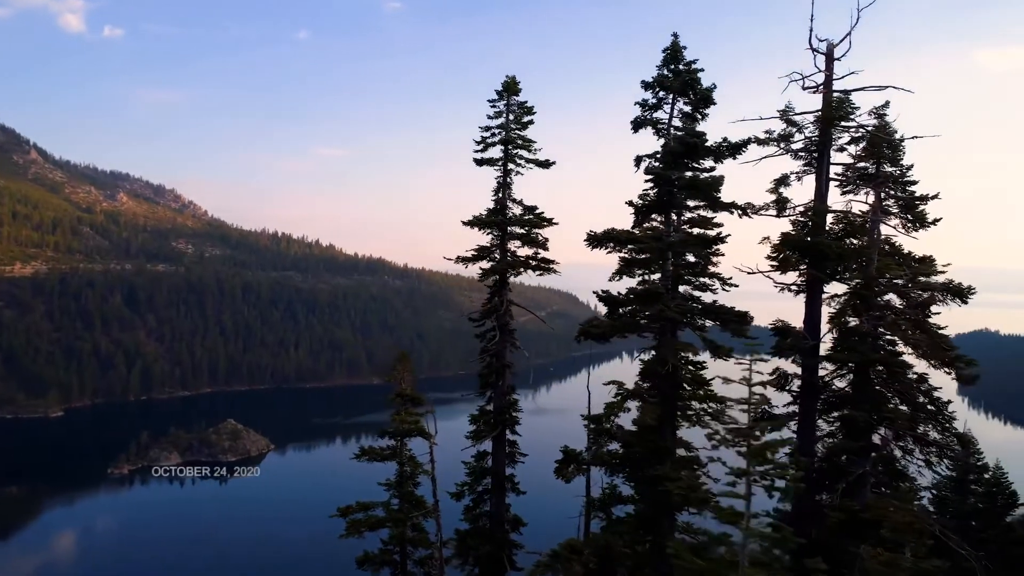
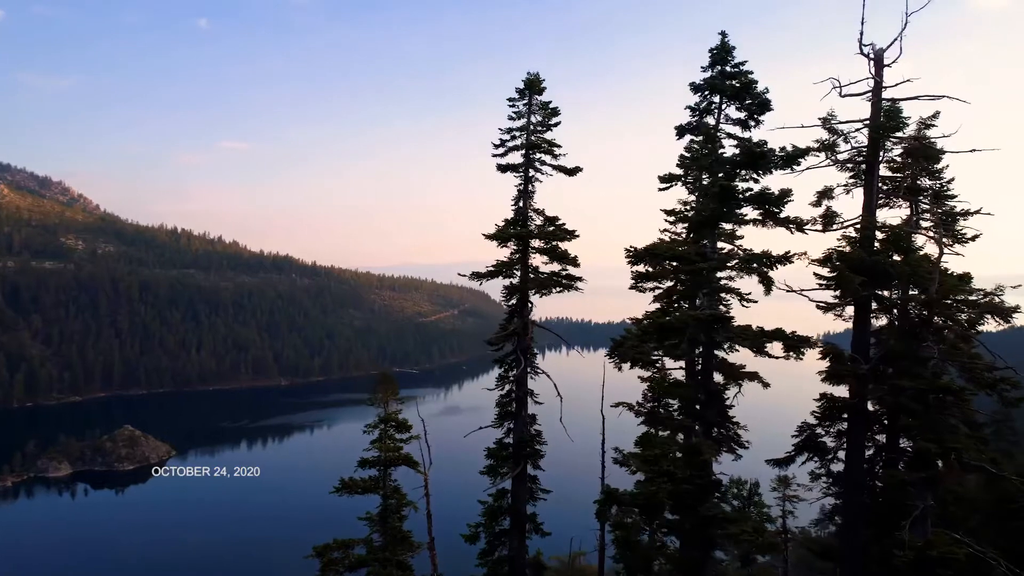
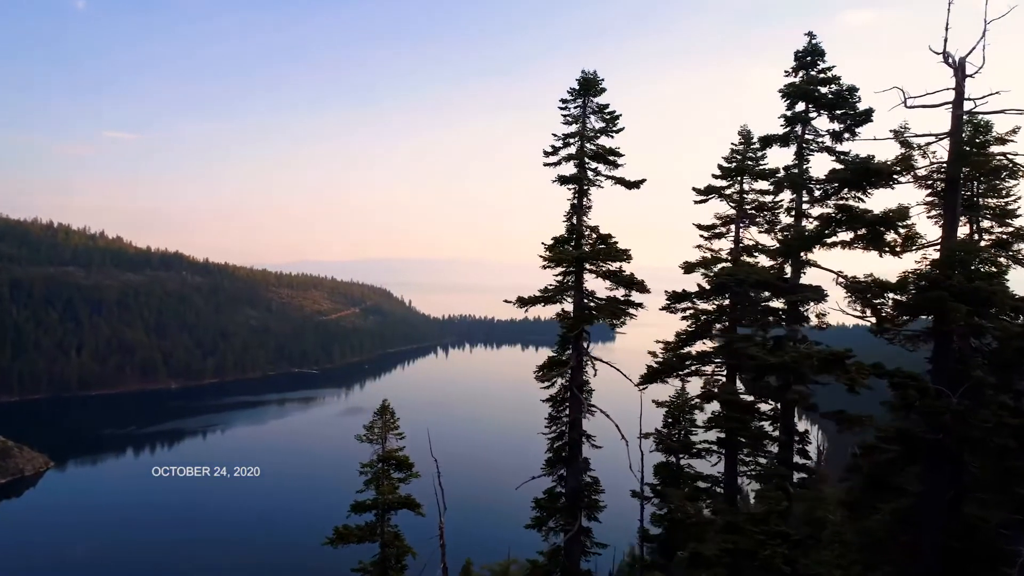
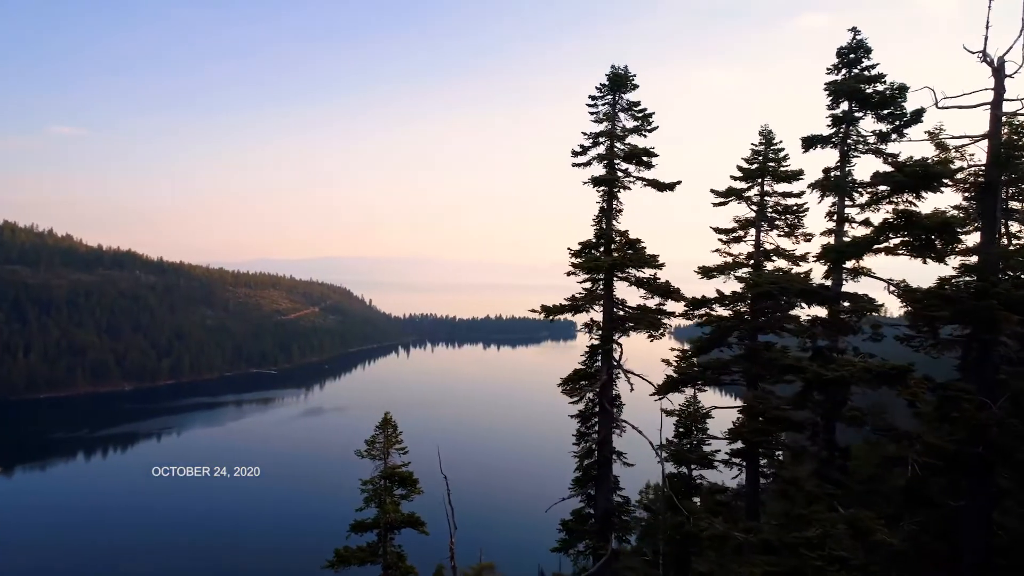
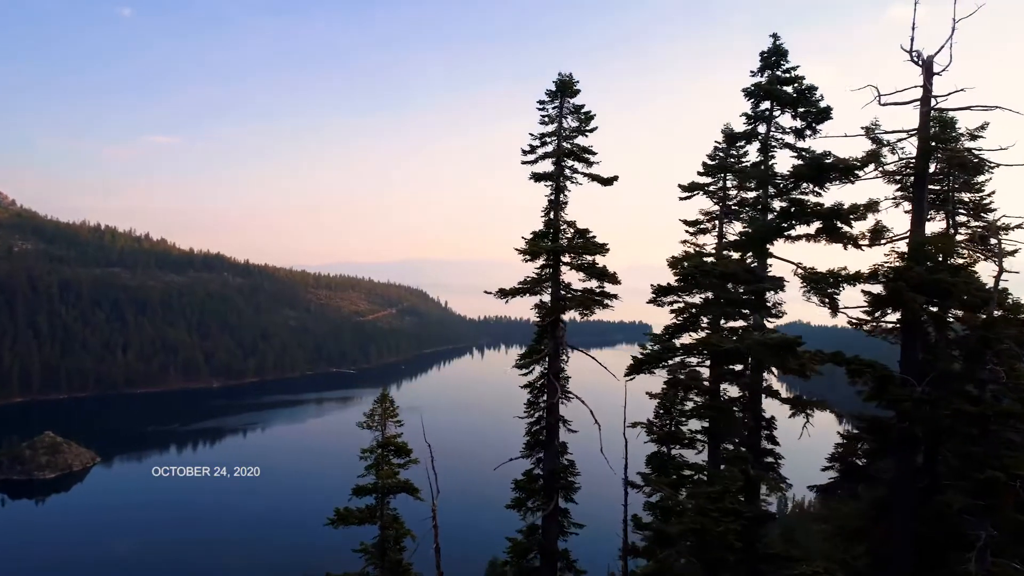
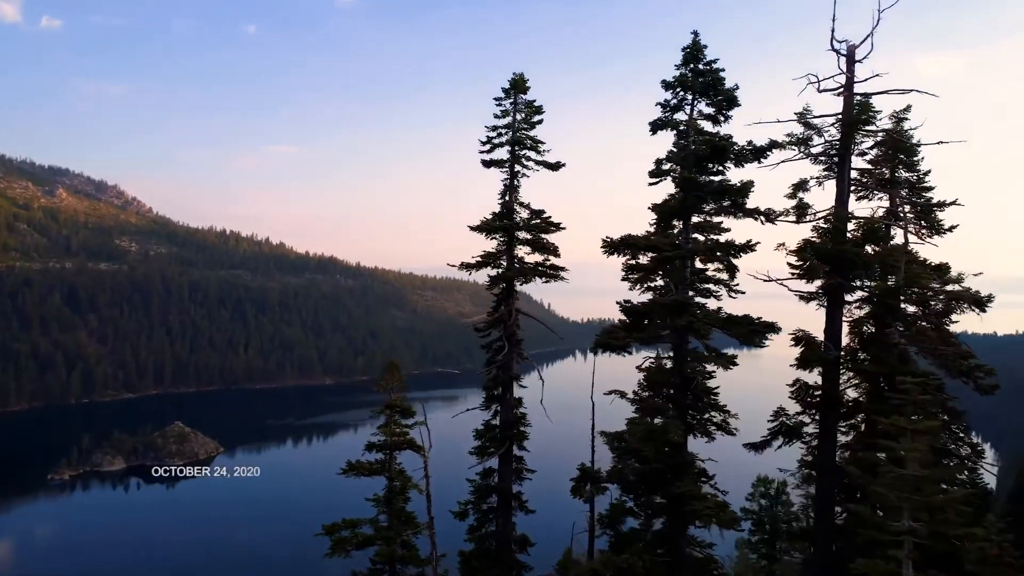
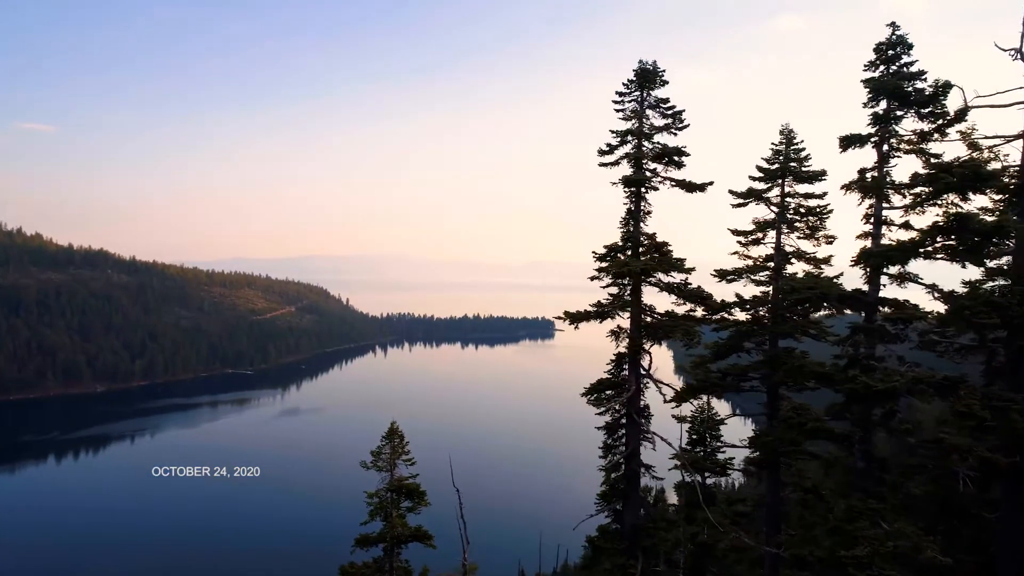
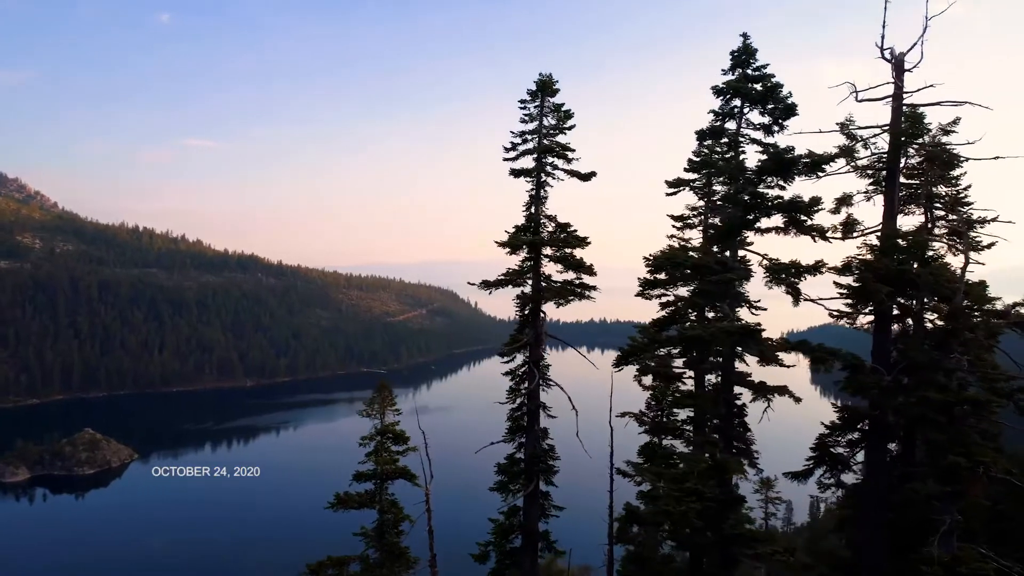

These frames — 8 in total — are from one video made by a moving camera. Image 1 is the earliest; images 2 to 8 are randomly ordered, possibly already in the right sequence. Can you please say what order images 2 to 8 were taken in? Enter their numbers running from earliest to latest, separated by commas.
6, 2, 8, 5, 3, 4, 7
